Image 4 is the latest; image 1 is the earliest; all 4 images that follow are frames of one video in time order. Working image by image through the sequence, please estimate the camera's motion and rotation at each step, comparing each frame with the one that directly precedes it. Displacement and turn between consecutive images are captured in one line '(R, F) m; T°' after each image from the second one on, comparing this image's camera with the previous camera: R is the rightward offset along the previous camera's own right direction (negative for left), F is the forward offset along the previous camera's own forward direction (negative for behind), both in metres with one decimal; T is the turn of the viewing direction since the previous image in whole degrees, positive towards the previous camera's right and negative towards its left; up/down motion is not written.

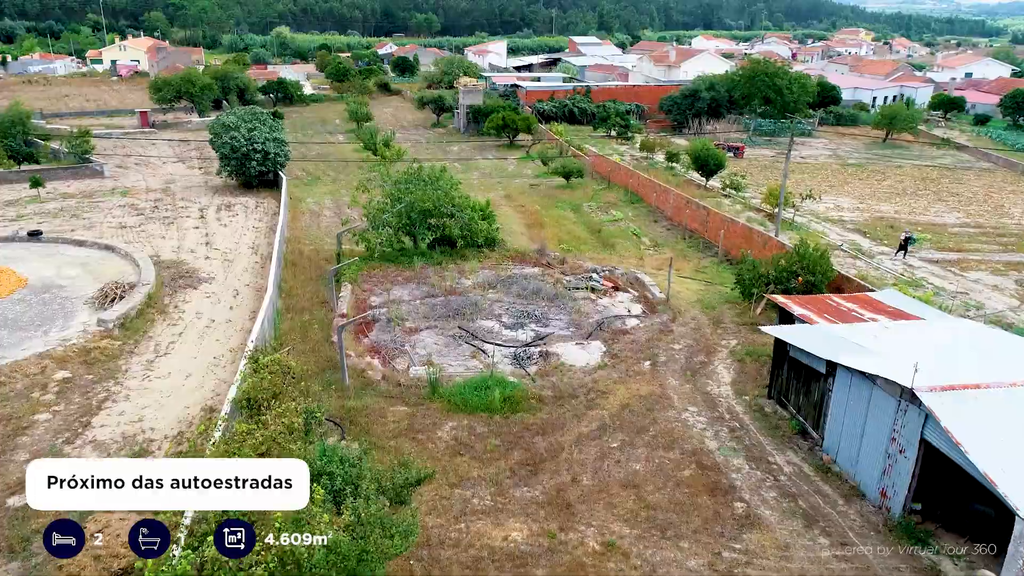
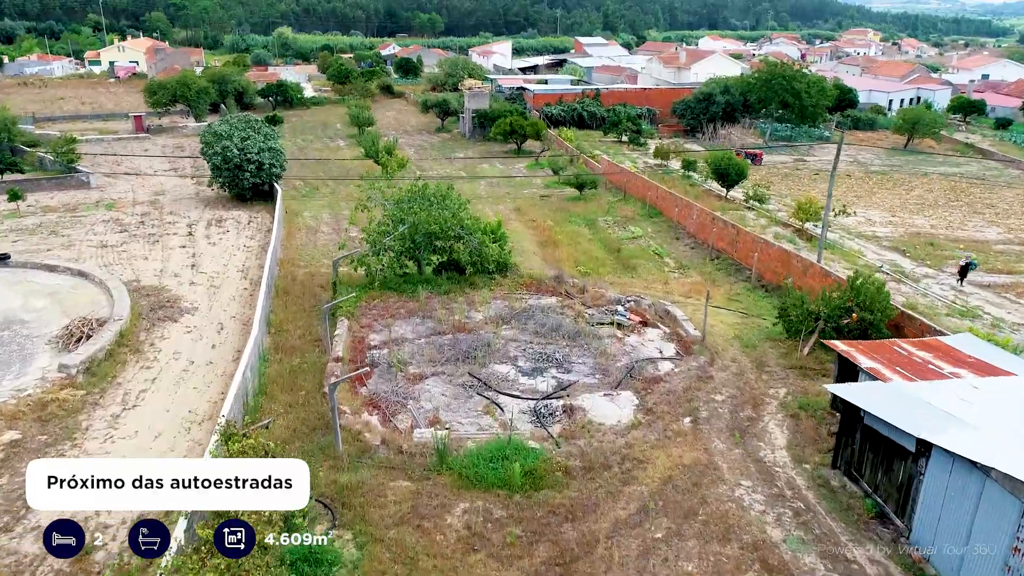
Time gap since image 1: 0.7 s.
(-0.2, +1.6) m; 0°
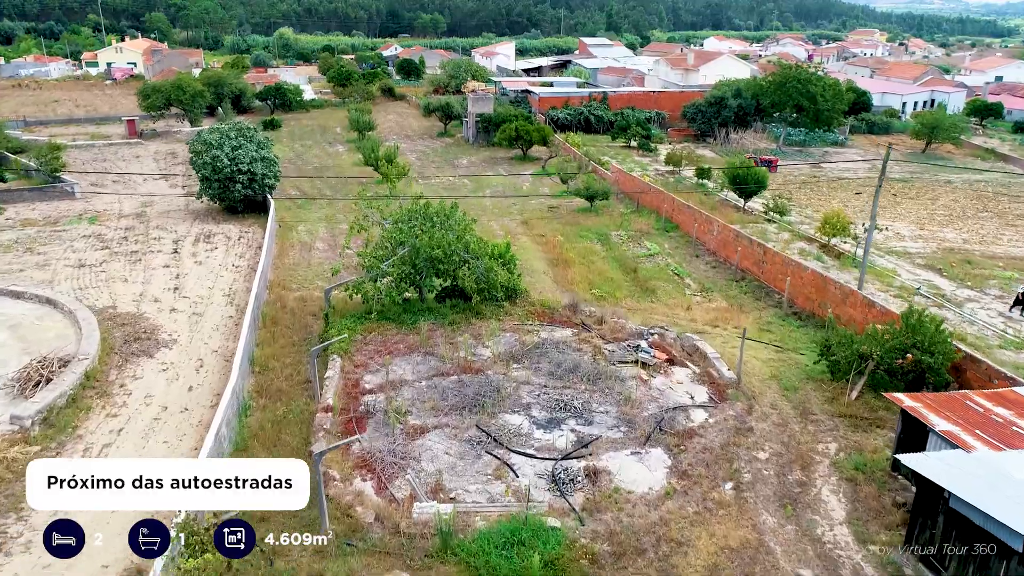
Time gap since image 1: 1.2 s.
(-0.1, +1.4) m; 0°
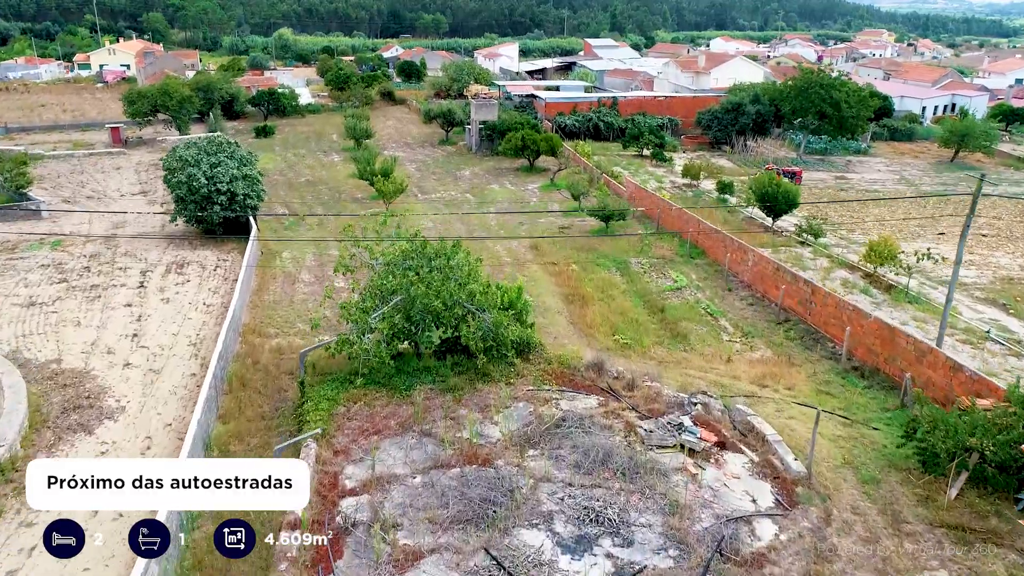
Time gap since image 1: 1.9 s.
(-0.2, +2.2) m; 0°
